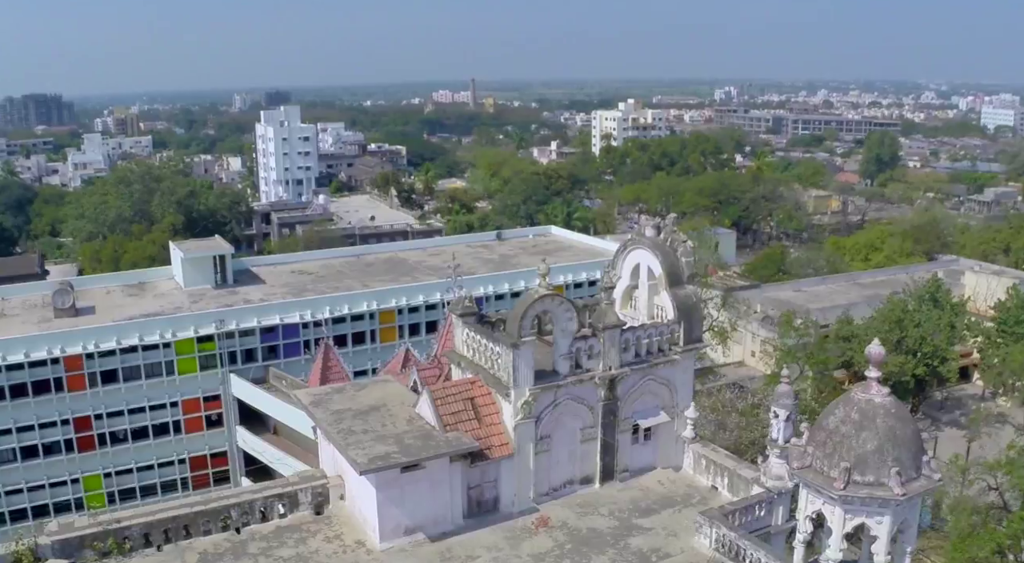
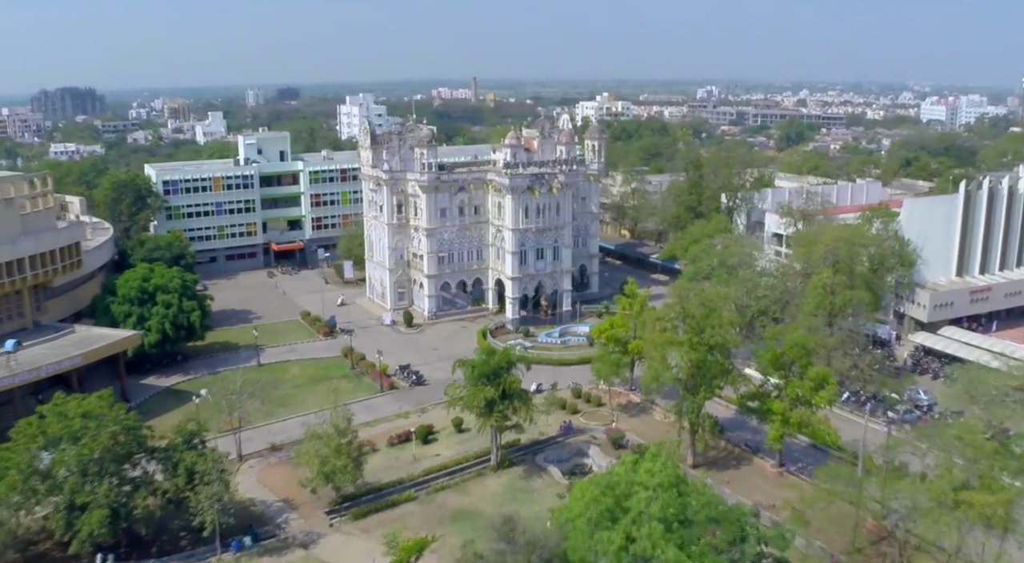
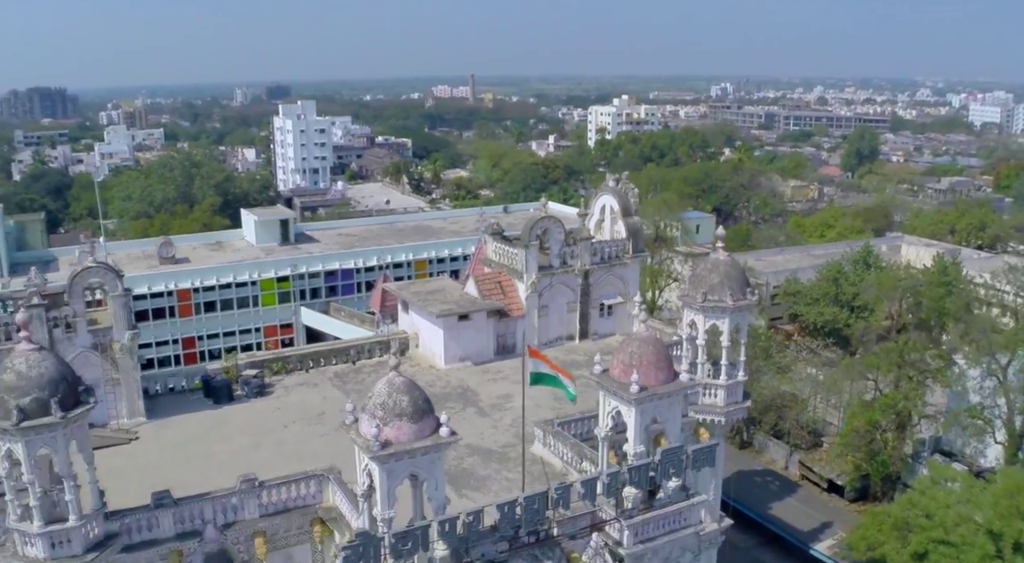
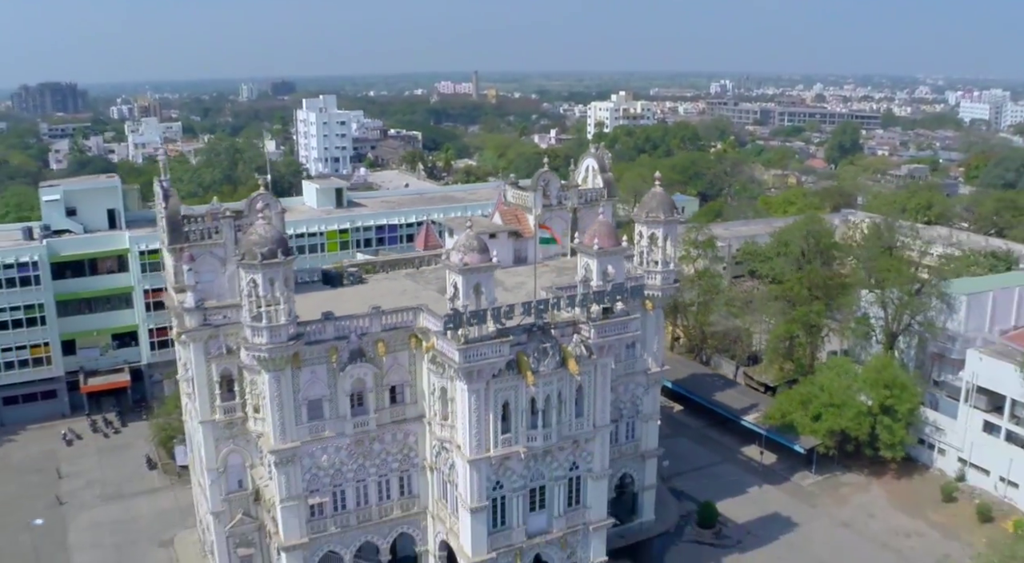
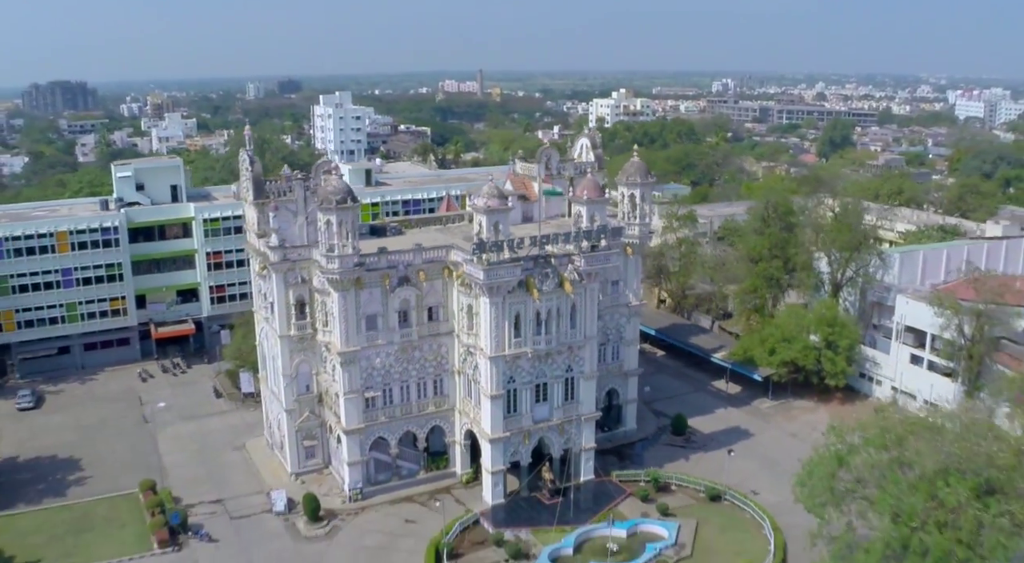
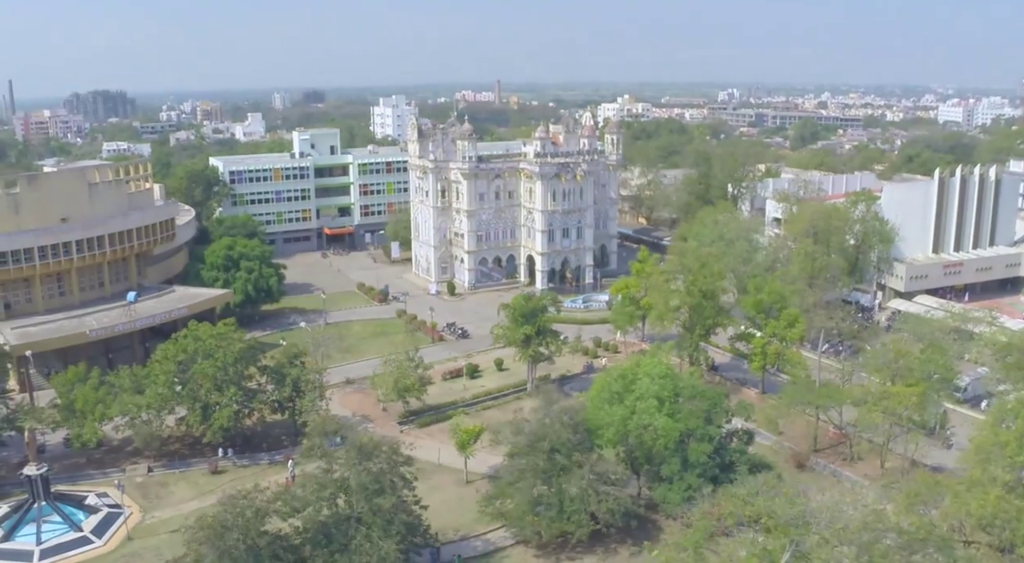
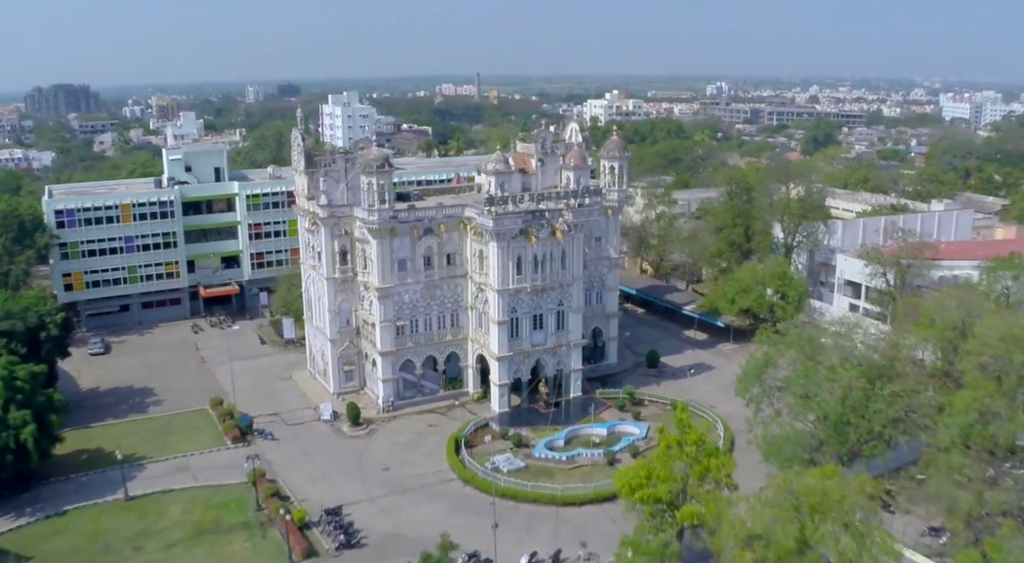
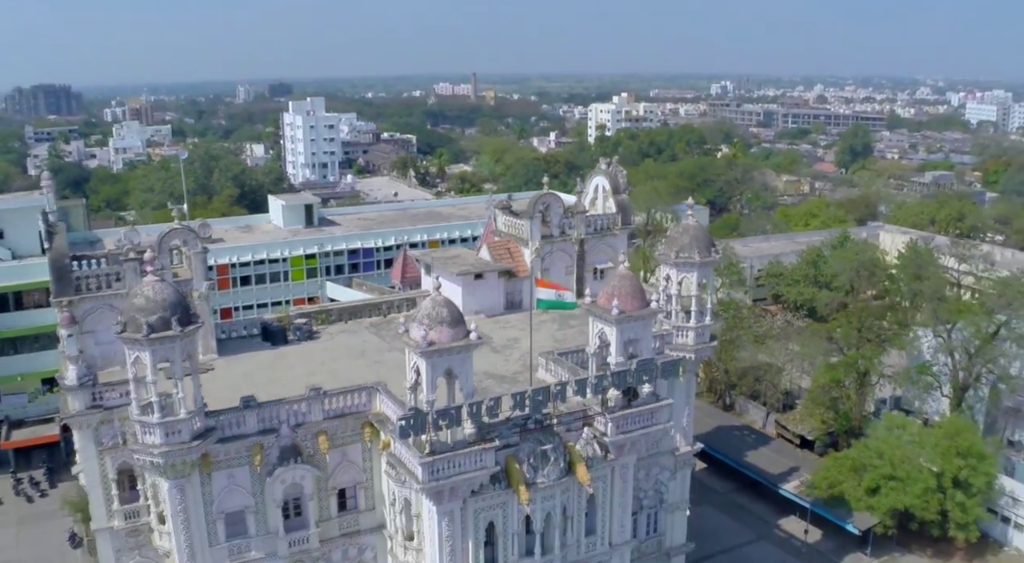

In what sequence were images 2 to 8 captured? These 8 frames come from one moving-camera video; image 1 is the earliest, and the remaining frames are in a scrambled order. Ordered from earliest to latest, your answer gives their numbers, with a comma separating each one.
3, 8, 4, 5, 7, 2, 6
